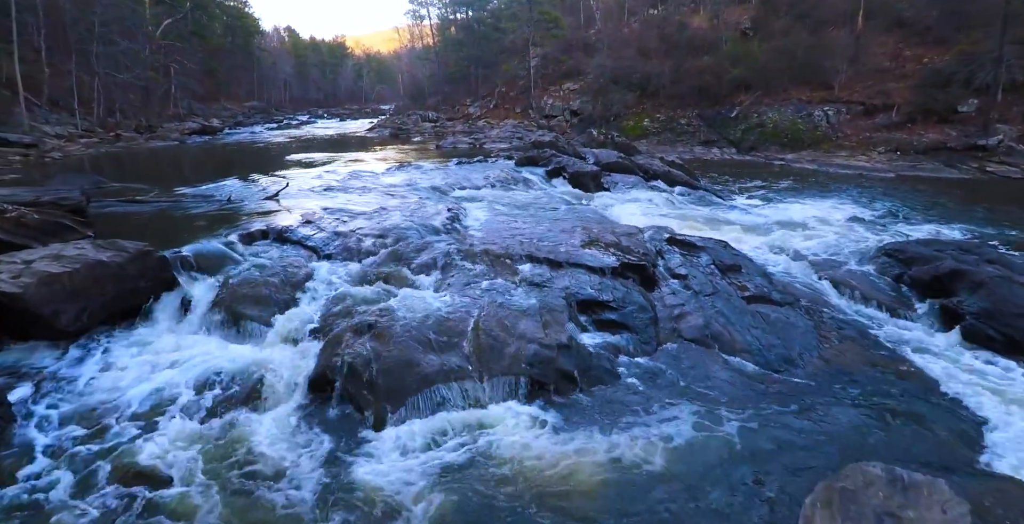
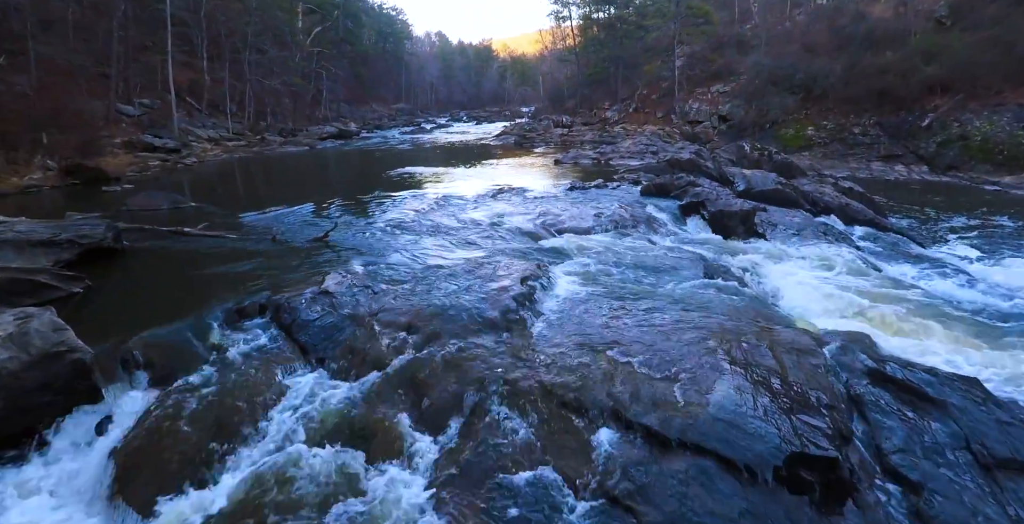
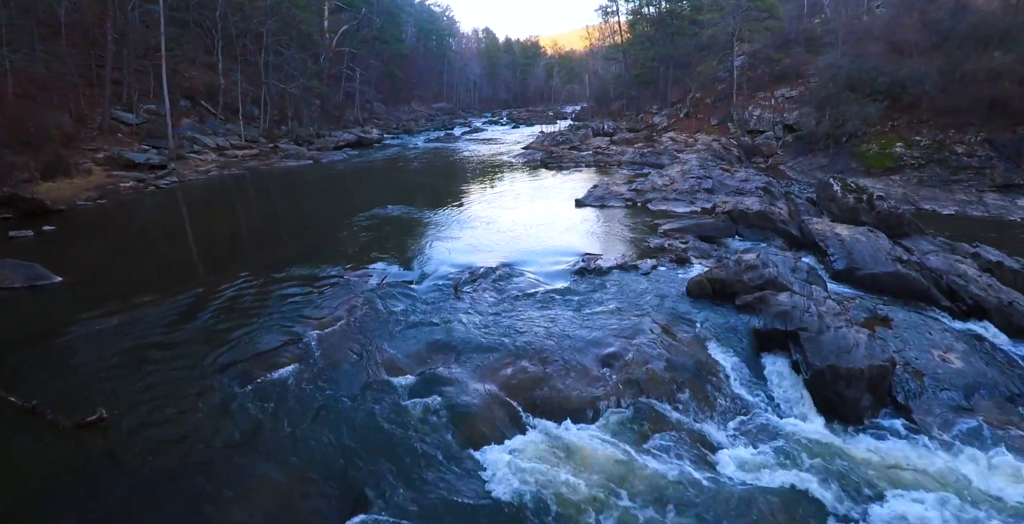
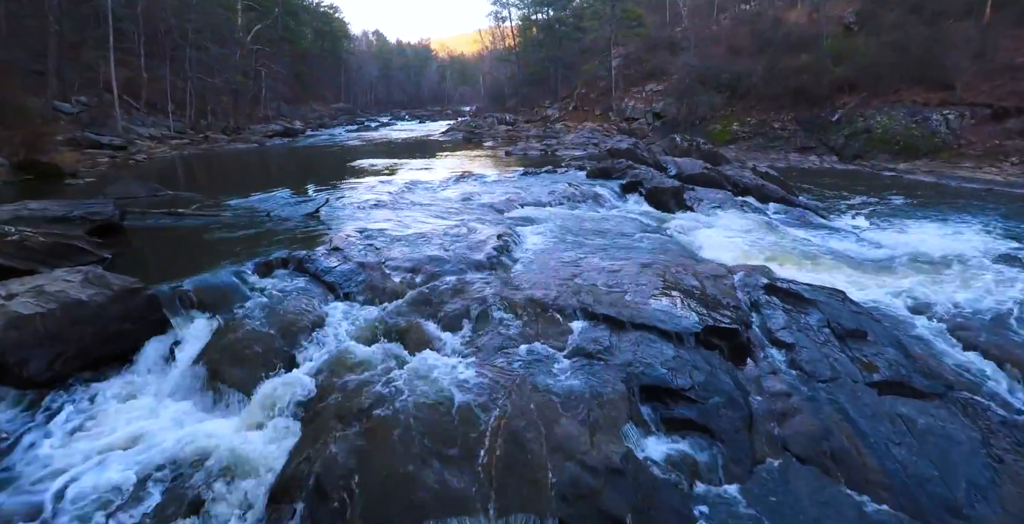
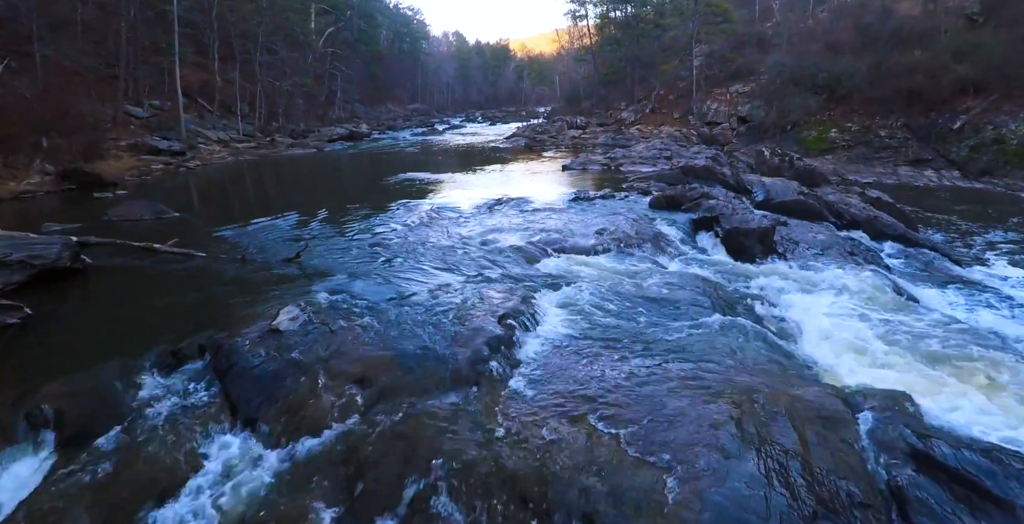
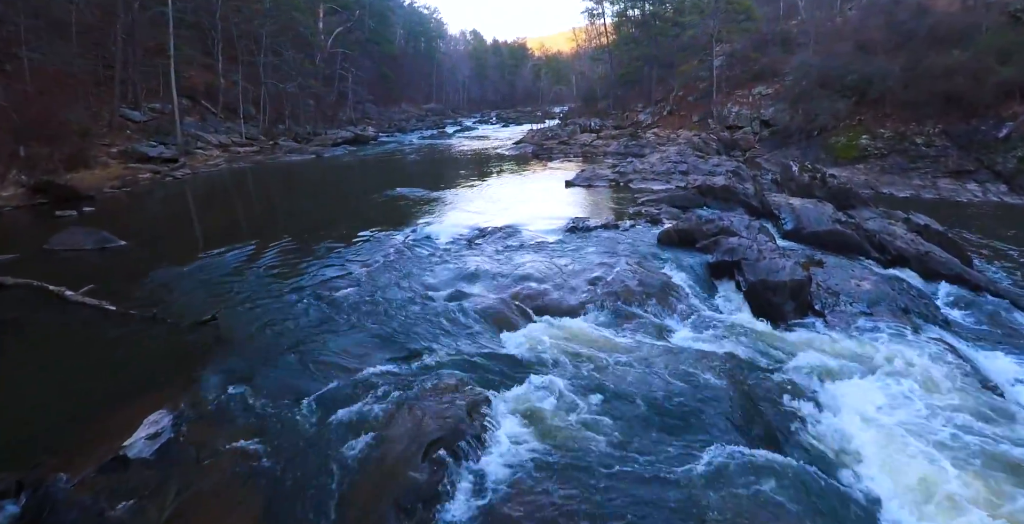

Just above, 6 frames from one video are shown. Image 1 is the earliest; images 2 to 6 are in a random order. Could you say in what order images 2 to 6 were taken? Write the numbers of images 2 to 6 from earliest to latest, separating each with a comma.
4, 2, 5, 6, 3
